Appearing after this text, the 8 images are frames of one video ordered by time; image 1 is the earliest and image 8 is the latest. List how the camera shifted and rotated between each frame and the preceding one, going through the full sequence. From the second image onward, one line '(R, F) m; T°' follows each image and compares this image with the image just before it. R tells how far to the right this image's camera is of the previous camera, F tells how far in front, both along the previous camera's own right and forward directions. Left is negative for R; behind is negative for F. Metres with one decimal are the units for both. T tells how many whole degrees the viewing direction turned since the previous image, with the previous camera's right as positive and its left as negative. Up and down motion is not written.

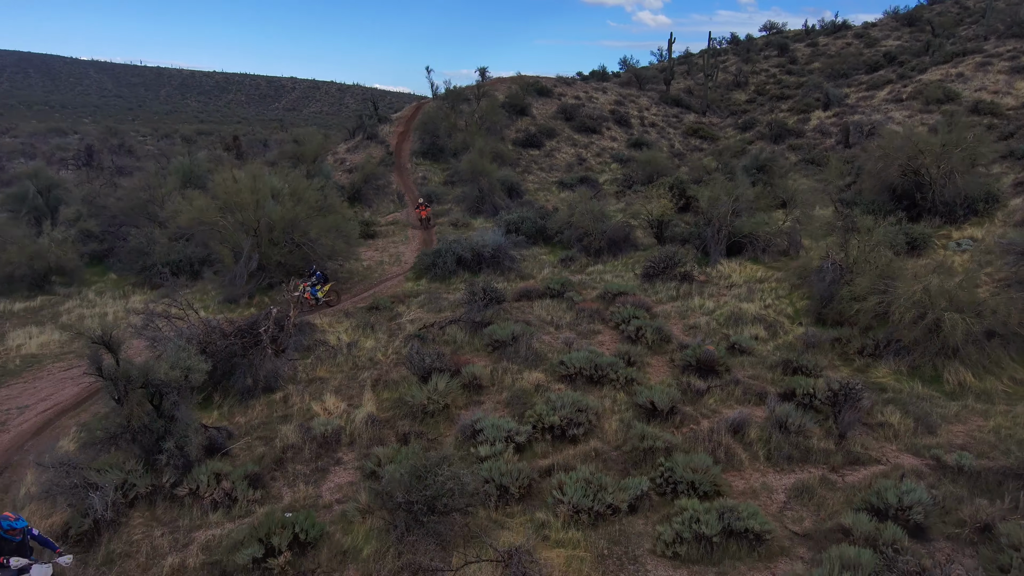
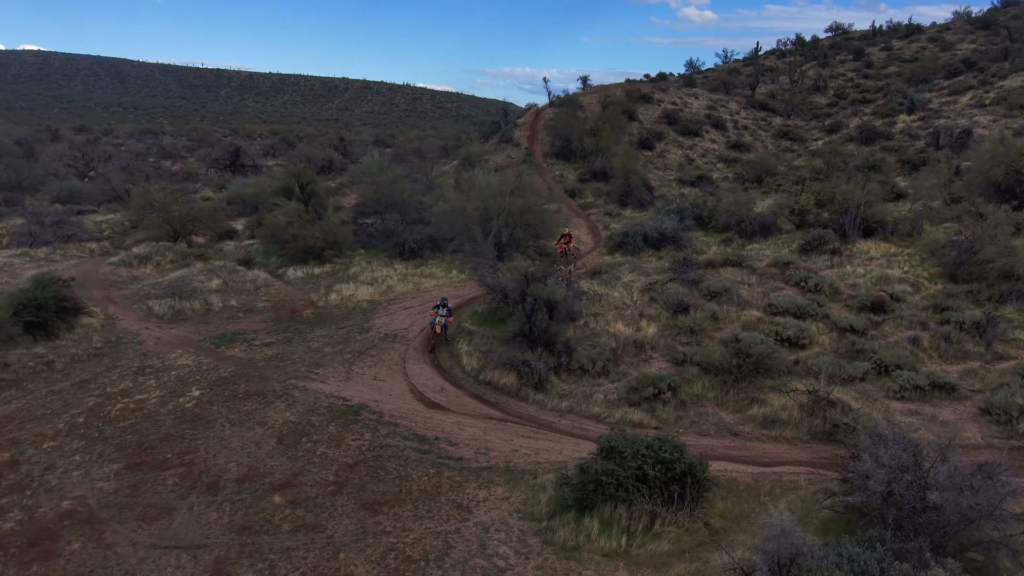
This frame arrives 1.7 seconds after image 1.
(-3.3, -3.7) m; -3°
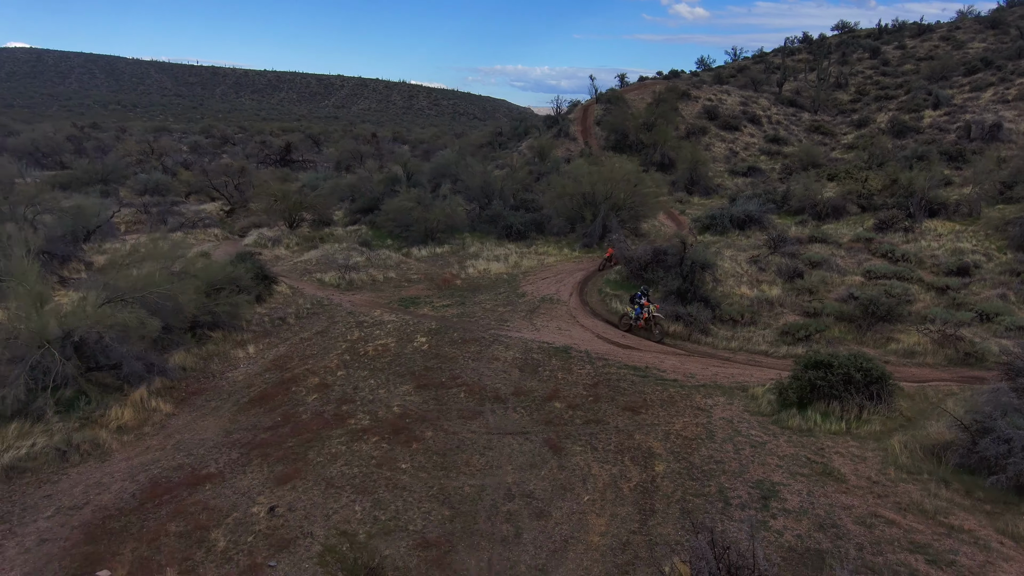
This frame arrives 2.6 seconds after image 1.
(-3.0, -1.9) m; +1°
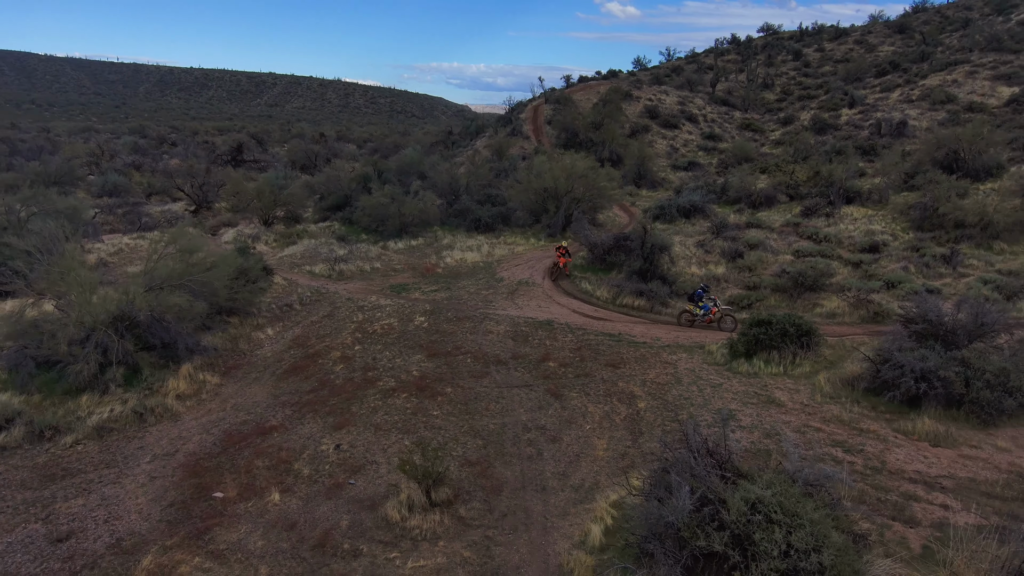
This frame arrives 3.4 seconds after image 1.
(-0.9, -1.5) m; +5°
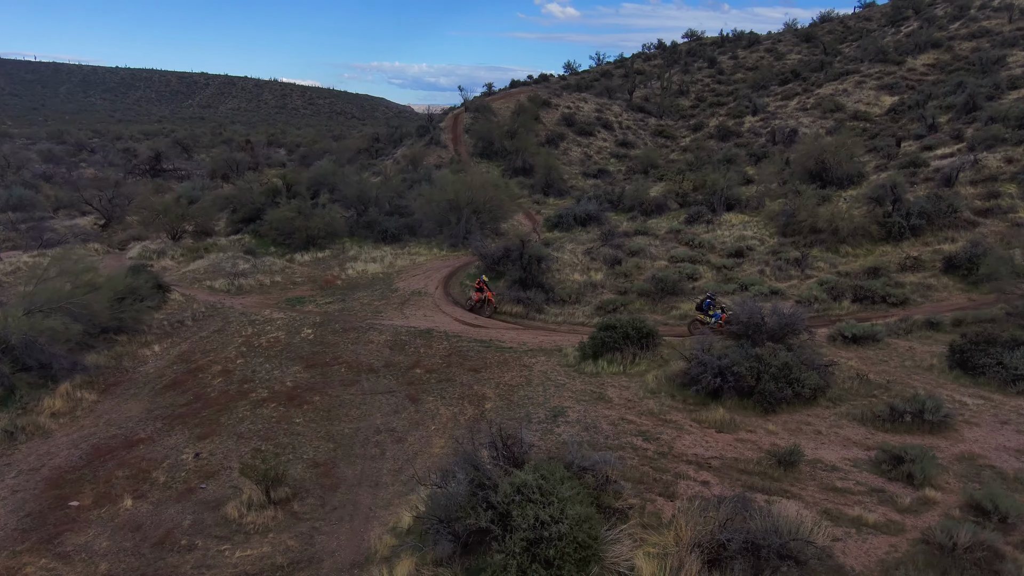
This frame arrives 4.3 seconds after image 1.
(+1.4, -1.0) m; +5°
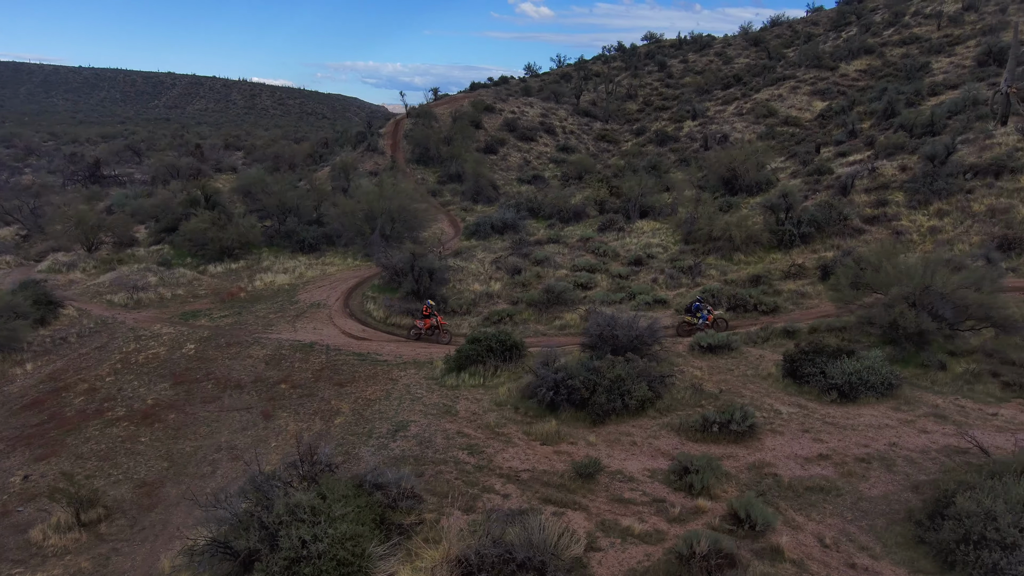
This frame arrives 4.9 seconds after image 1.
(+2.0, -0.3) m; +2°
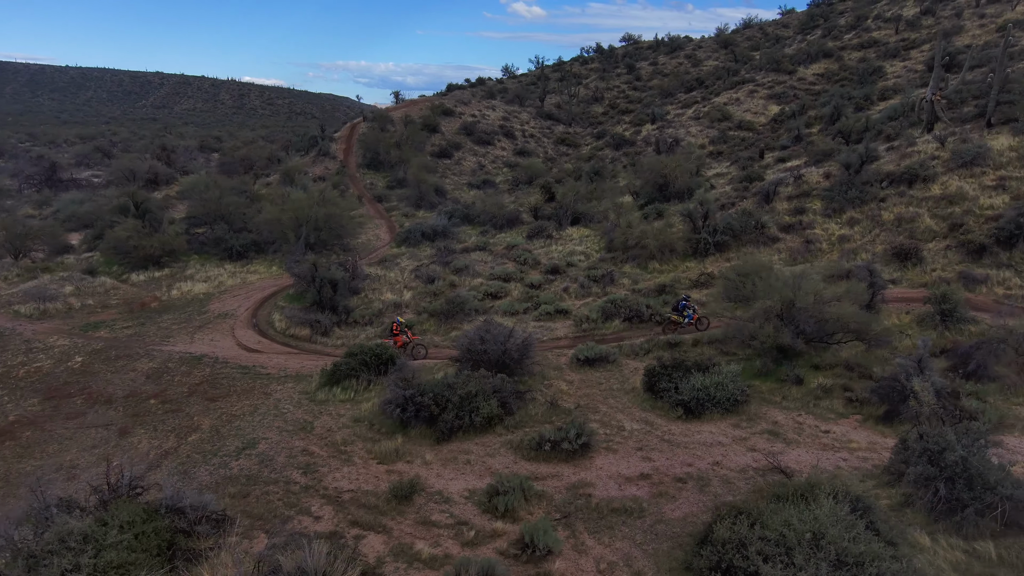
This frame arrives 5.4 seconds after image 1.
(+2.1, 0.0) m; +1°
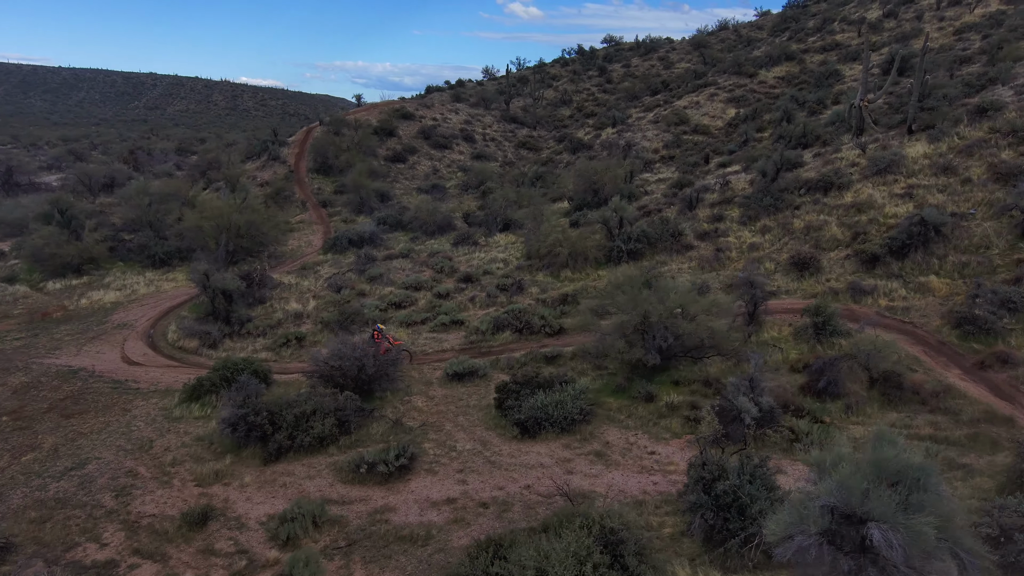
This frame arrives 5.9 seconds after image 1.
(+2.3, +0.2) m; 0°
